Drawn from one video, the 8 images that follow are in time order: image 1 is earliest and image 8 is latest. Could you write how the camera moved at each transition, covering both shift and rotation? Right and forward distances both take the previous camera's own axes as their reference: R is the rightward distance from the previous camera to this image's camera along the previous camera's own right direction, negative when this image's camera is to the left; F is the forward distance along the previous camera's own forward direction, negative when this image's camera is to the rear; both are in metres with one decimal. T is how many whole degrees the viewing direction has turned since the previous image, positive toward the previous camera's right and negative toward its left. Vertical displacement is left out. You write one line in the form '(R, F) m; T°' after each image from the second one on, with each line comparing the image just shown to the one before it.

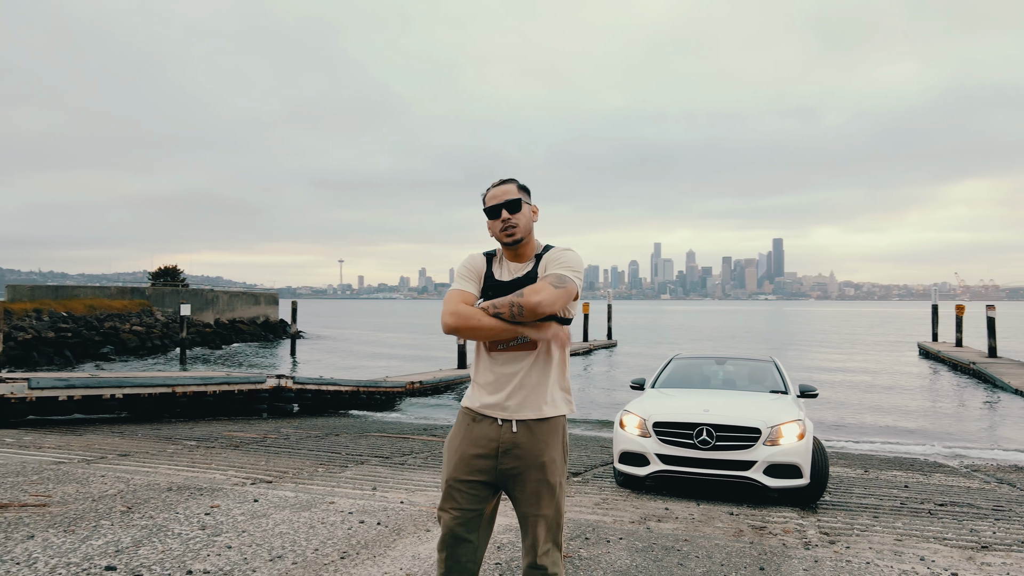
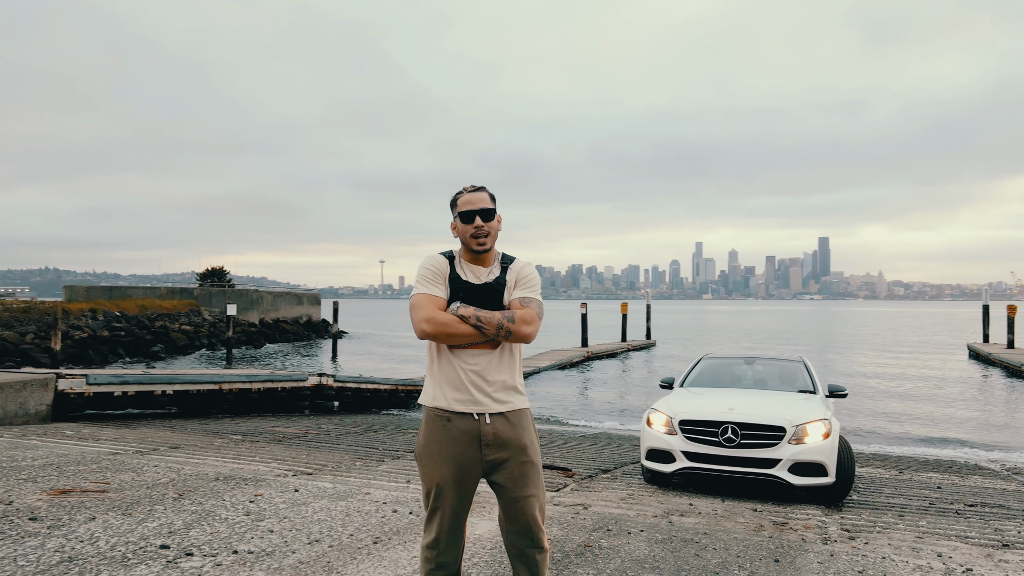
(+0.1, -0.2) m; -3°
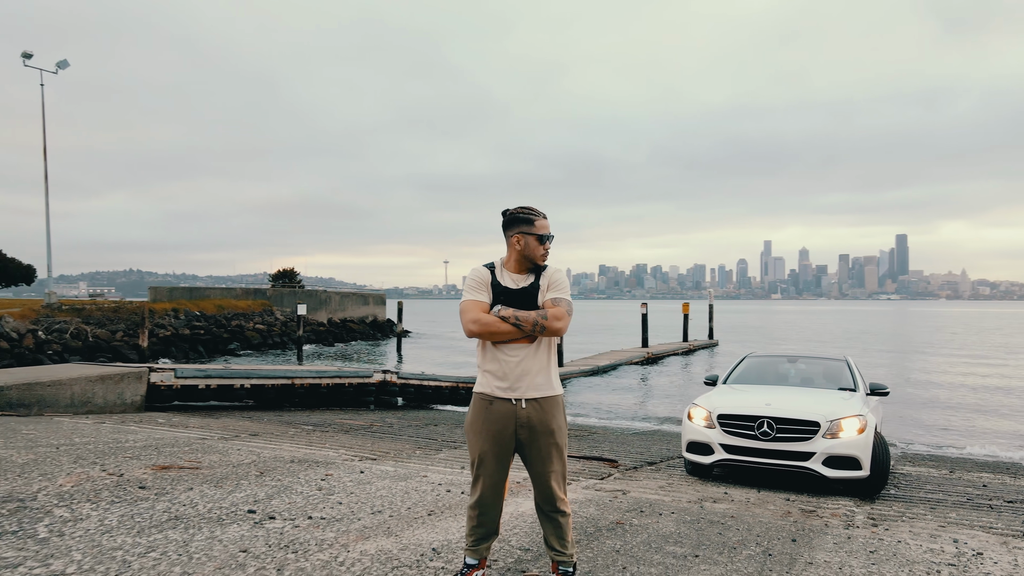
(+0.2, -0.5) m; -5°
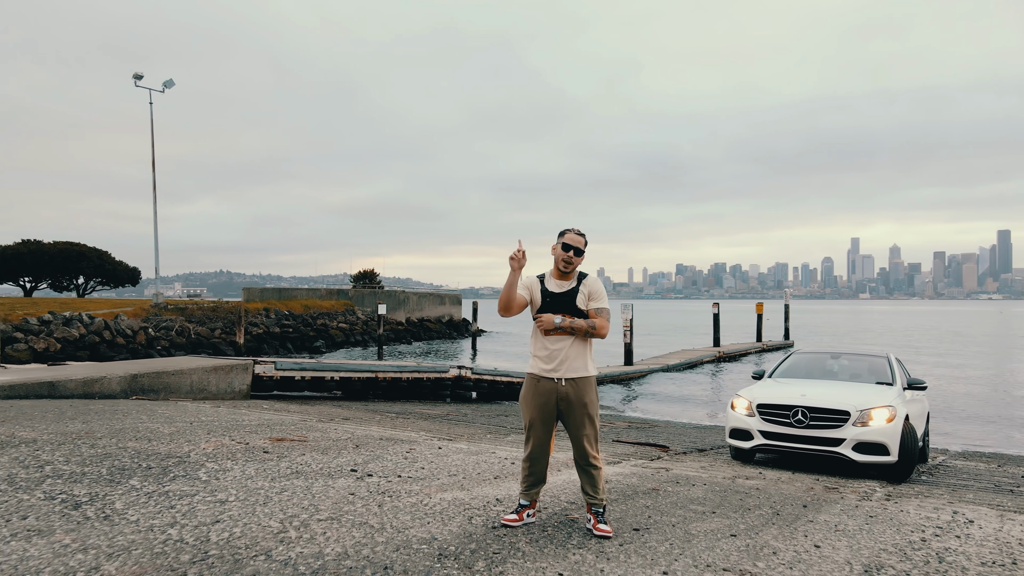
(+0.2, -0.9) m; -7°
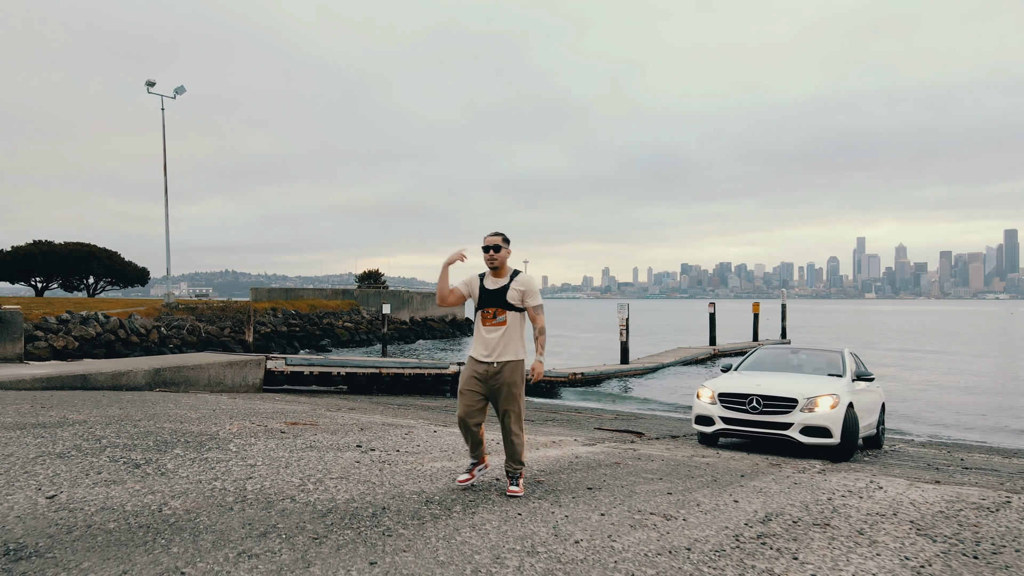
(+0.2, -0.9) m; 0°
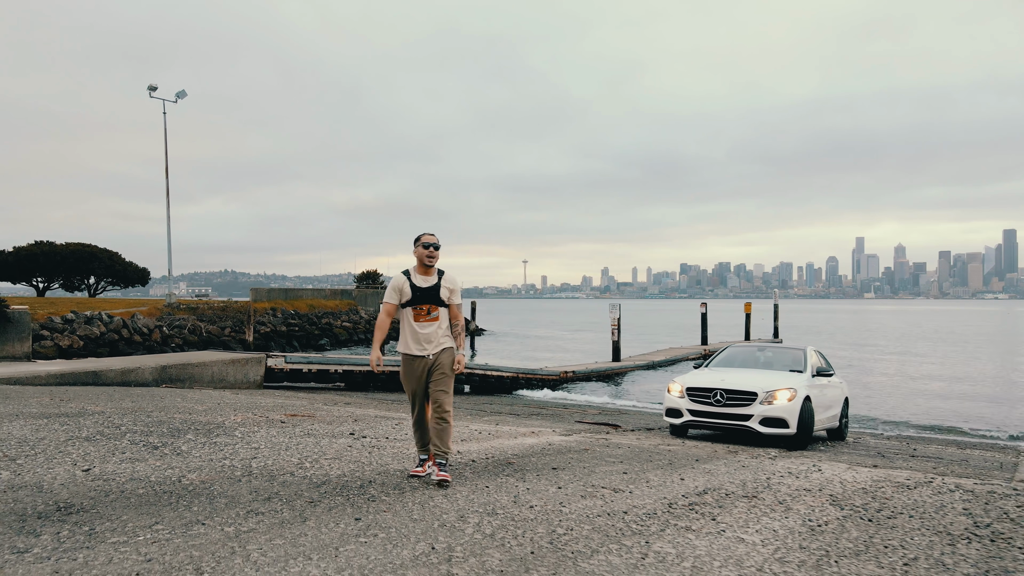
(+0.2, -0.6) m; 0°
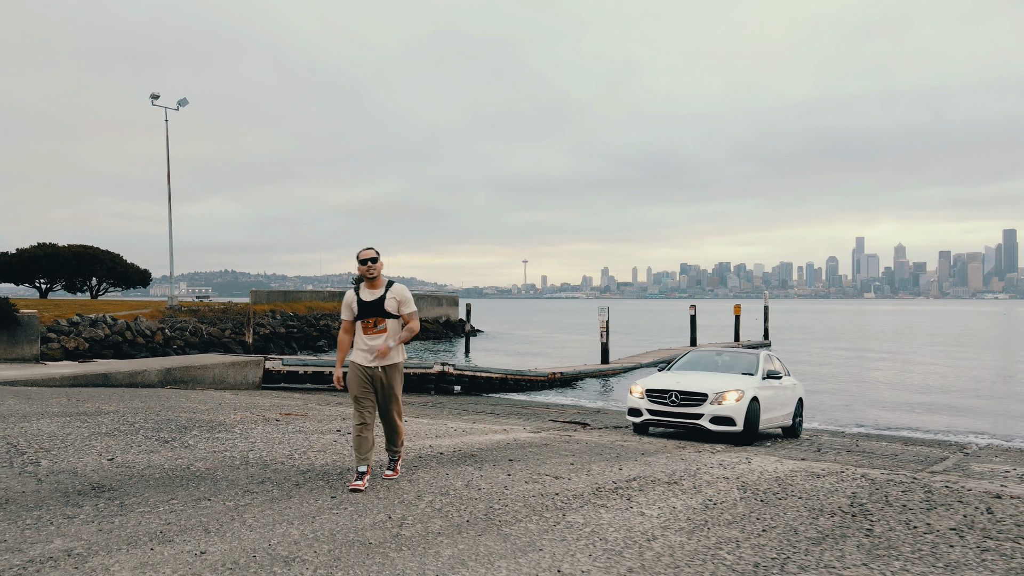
(+0.4, -0.8) m; 0°
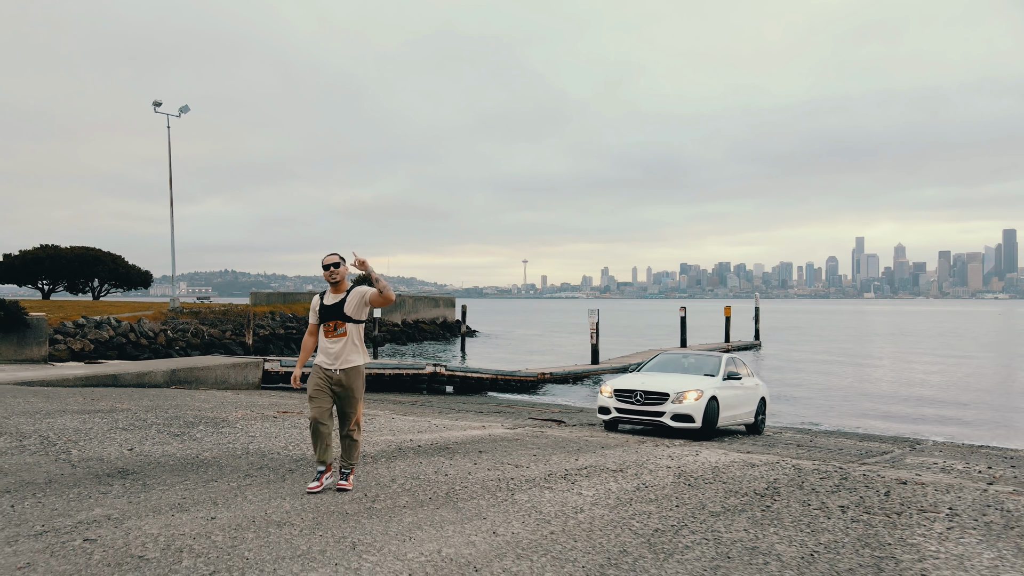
(+0.3, -0.8) m; 0°
